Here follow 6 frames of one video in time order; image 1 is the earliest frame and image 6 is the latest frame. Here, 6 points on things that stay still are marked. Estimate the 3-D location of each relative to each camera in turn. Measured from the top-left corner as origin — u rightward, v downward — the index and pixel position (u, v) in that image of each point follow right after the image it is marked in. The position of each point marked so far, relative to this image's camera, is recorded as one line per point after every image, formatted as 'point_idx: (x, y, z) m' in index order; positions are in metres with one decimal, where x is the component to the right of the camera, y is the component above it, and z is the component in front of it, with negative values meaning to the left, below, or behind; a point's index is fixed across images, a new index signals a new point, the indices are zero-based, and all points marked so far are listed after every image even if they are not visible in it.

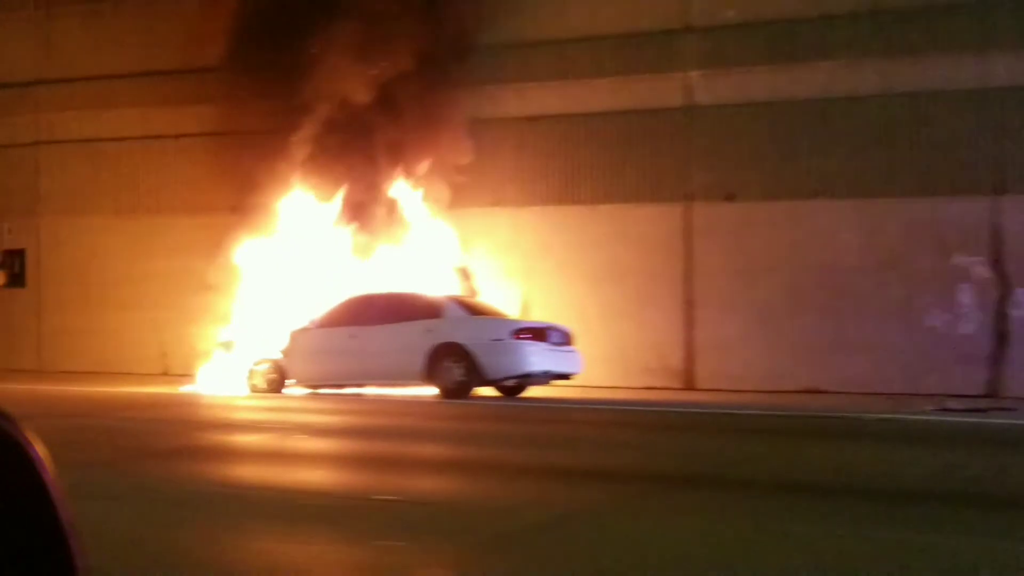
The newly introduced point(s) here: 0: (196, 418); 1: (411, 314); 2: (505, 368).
0: (-4.9, -1.9, +19.3) m
1: (-1.5, -0.4, +19.4) m
2: (-0.1, -1.1, +18.5) m
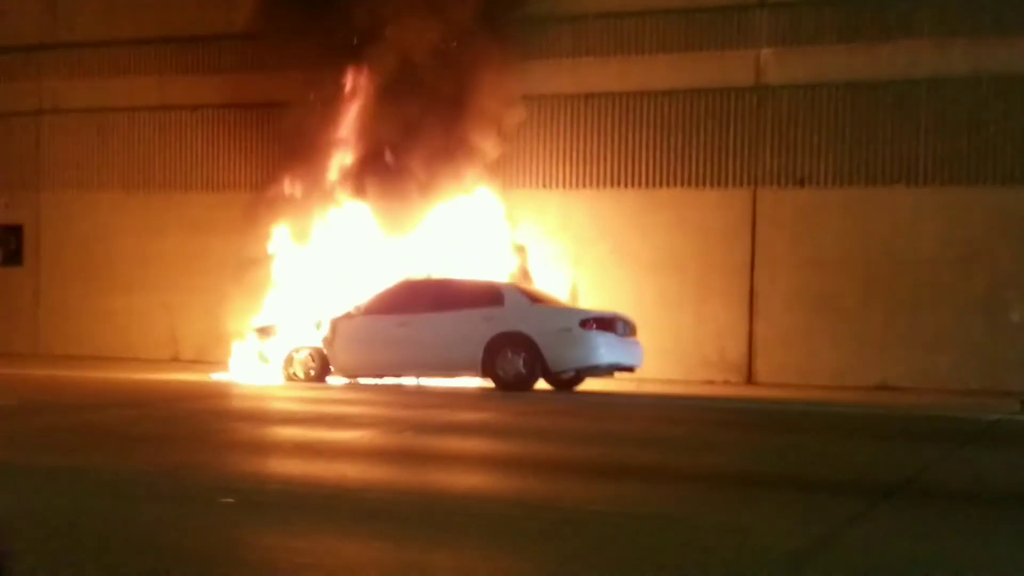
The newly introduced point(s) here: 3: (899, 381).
0: (-4.0, -1.6, +18.0) m
1: (-0.6, -0.2, +18.1) m
2: (+0.8, -1.0, +17.3) m
3: (+5.8, -1.4, +19.3) m
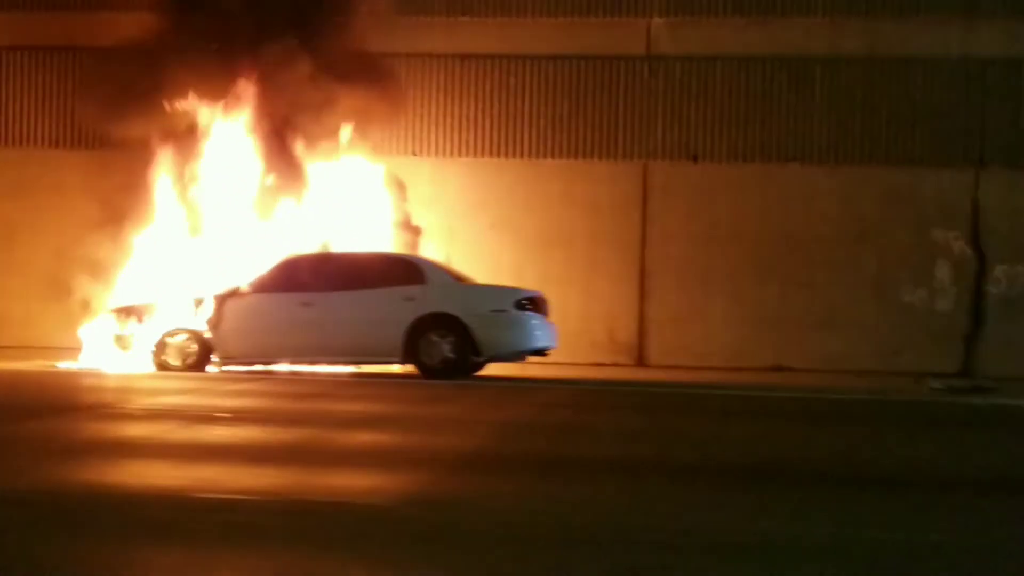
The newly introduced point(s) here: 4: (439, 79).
0: (-4.9, -1.3, +15.2) m
1: (-1.7, +0.1, +16.2) m
2: (-0.1, -0.7, +15.9) m
3: (+4.2, -1.1, +19.2) m
4: (-1.1, +3.2, +19.7) m
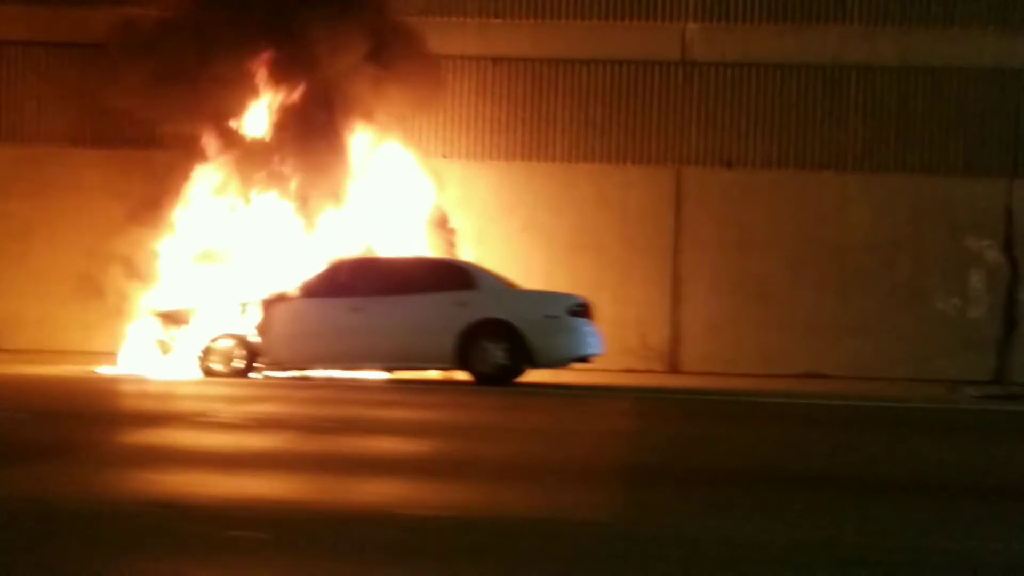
0: (-4.2, -1.3, +14.8) m
1: (-1.0, 0.0, +16.0) m
2: (+0.6, -0.8, +15.7) m
3: (+4.7, -1.2, +19.2) m
4: (-0.6, +3.1, +19.5) m
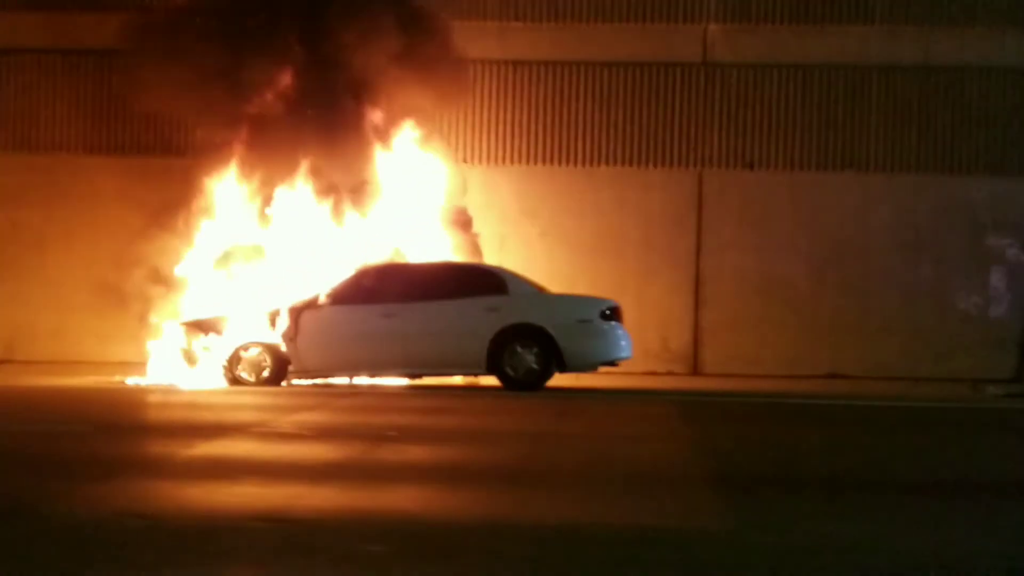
0: (-3.8, -1.4, +14.6) m
1: (-0.7, 0.0, +15.8) m
2: (+1.0, -0.8, +15.6) m
3: (+5.0, -1.2, +19.2) m
4: (-0.3, +3.0, +19.4) m
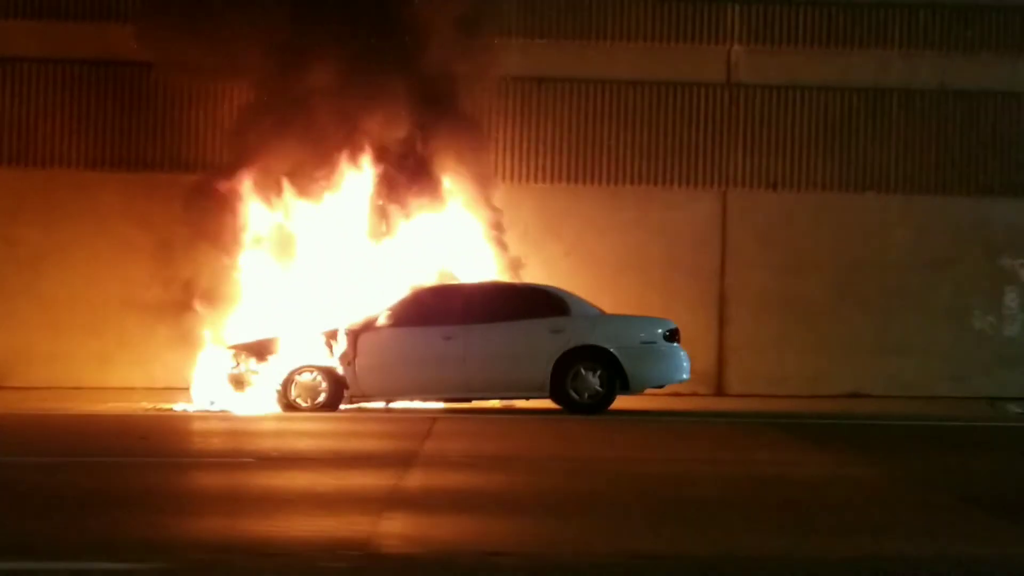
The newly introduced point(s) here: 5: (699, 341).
0: (-2.9, -1.7, +13.9) m
1: (+0.1, -0.3, +15.5) m
2: (+1.7, -1.0, +15.4) m
3: (+5.4, -1.5, +19.4) m
4: (0.0, +2.7, +19.1) m
5: (+2.7, -0.8, +19.3) m
